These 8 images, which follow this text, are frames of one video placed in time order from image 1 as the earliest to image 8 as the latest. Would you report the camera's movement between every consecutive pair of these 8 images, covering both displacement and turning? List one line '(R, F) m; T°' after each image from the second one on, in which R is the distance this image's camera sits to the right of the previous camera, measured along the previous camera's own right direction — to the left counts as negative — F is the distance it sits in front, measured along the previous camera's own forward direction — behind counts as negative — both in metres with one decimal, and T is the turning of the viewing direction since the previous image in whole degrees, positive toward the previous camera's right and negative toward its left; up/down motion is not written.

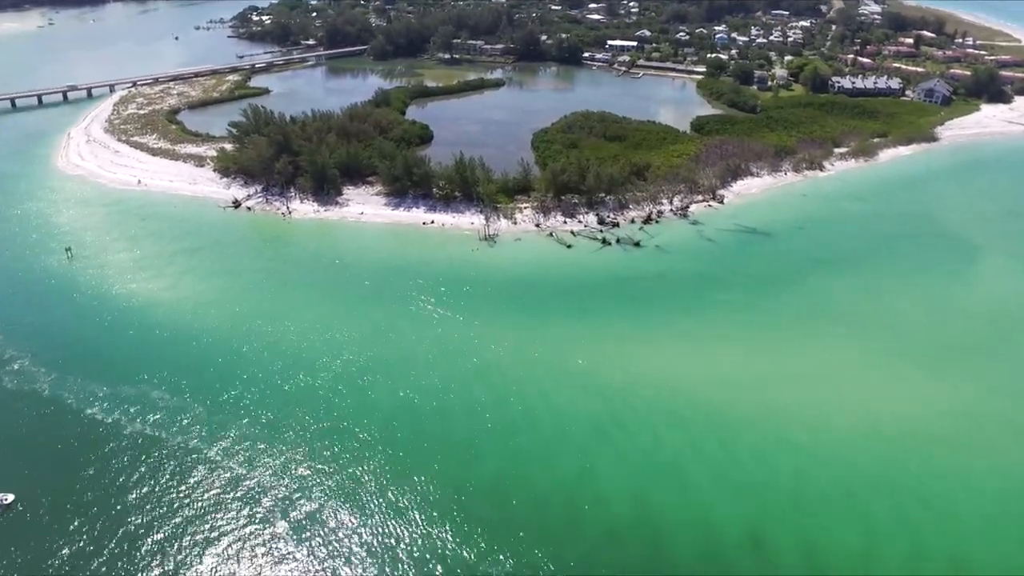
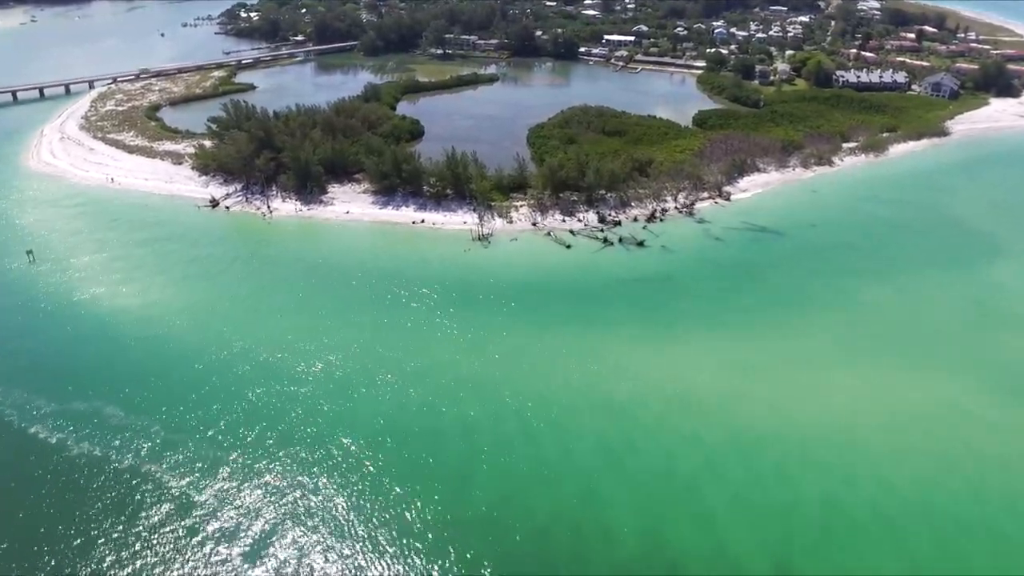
(0.0, +2.8) m; 0°
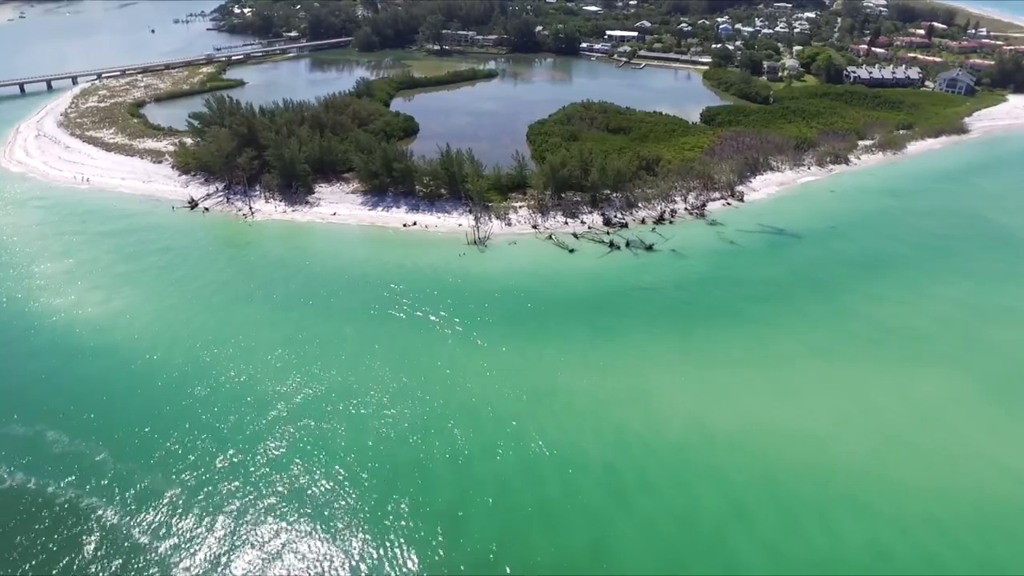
(+0.1, +3.0) m; 0°
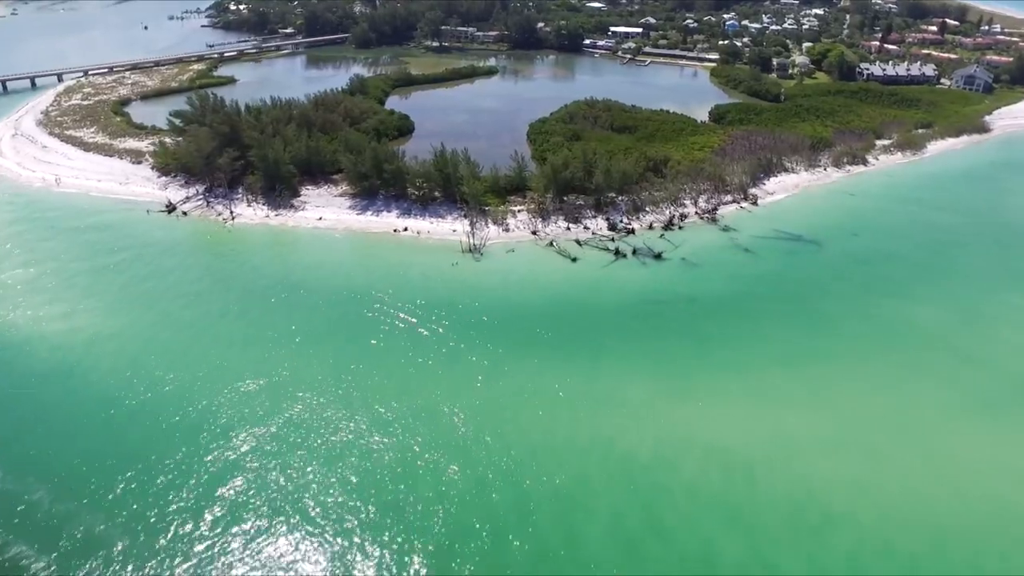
(+0.2, +2.8) m; 0°
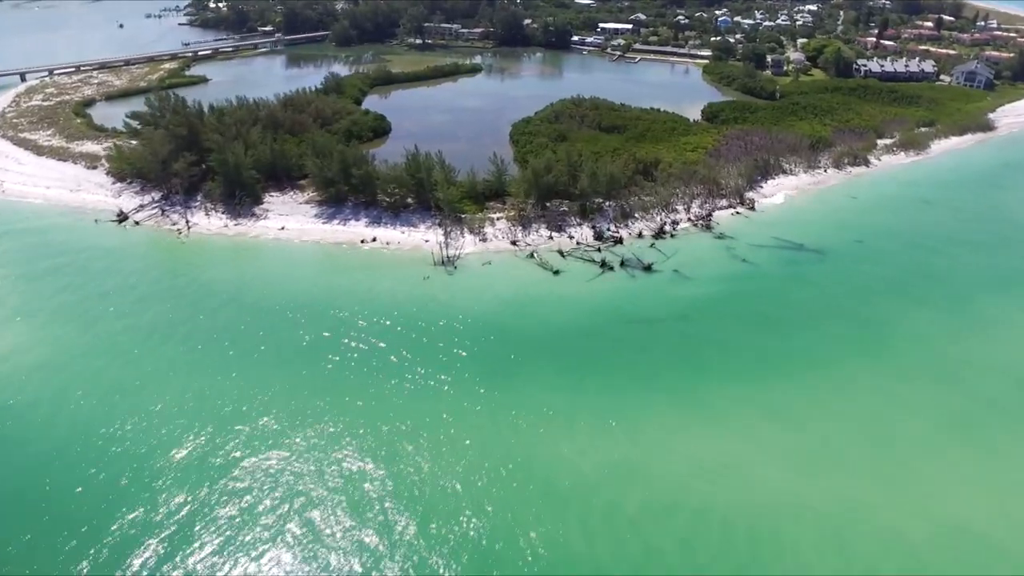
(+0.7, +3.0) m; 0°
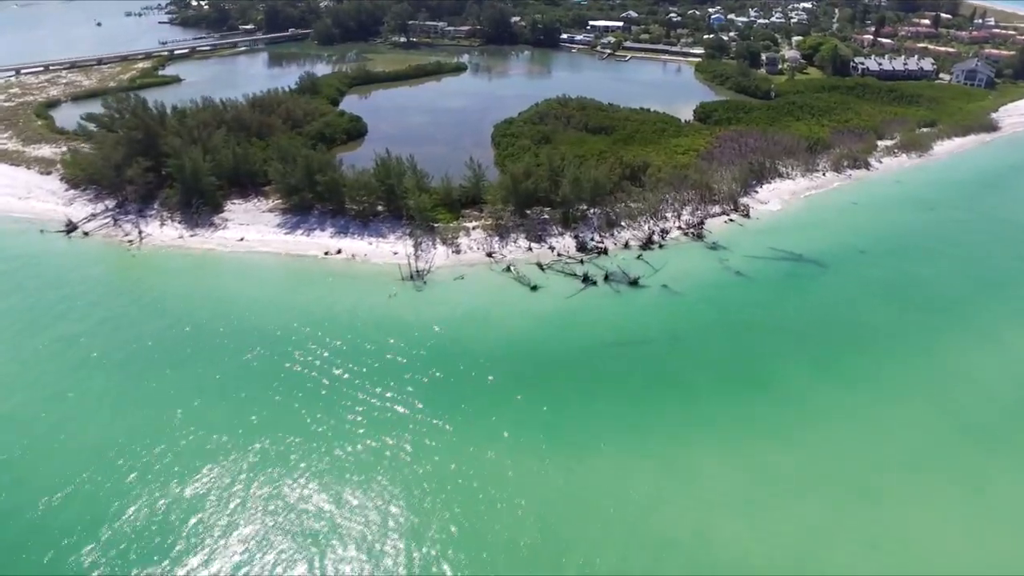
(+0.8, +2.6) m; 0°
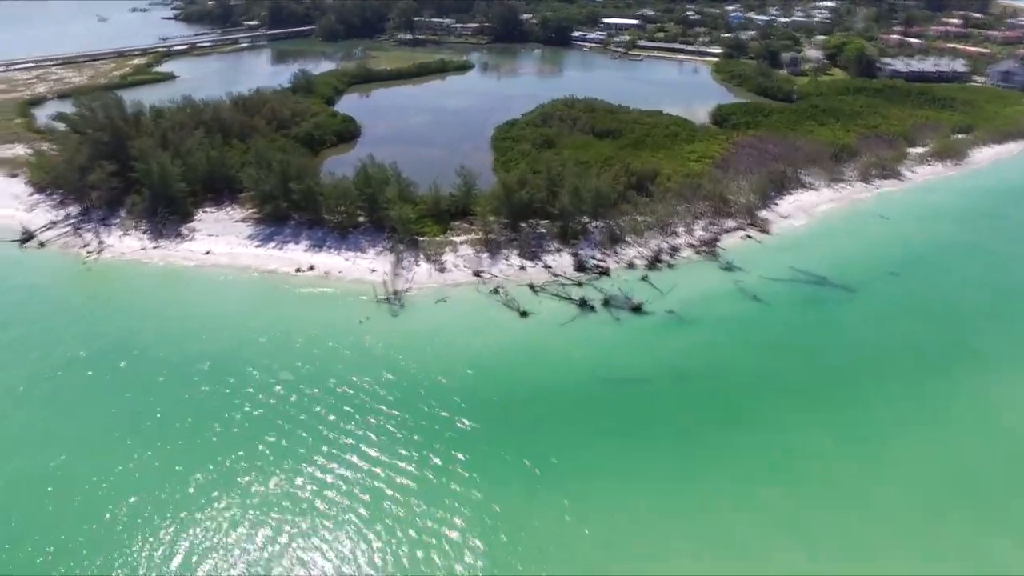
(+0.9, +3.2) m; -1°
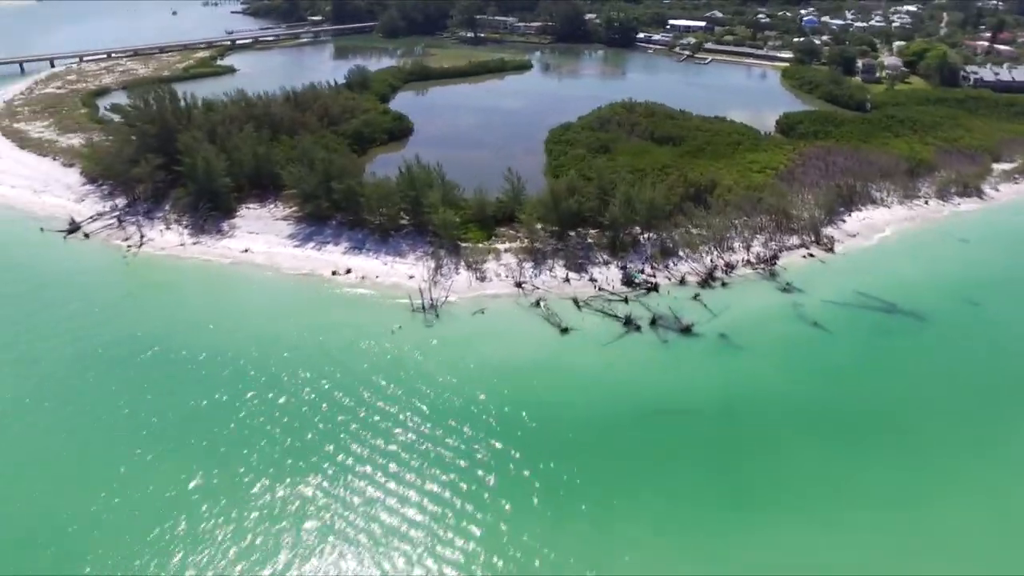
(+0.5, +1.4) m; -4°
